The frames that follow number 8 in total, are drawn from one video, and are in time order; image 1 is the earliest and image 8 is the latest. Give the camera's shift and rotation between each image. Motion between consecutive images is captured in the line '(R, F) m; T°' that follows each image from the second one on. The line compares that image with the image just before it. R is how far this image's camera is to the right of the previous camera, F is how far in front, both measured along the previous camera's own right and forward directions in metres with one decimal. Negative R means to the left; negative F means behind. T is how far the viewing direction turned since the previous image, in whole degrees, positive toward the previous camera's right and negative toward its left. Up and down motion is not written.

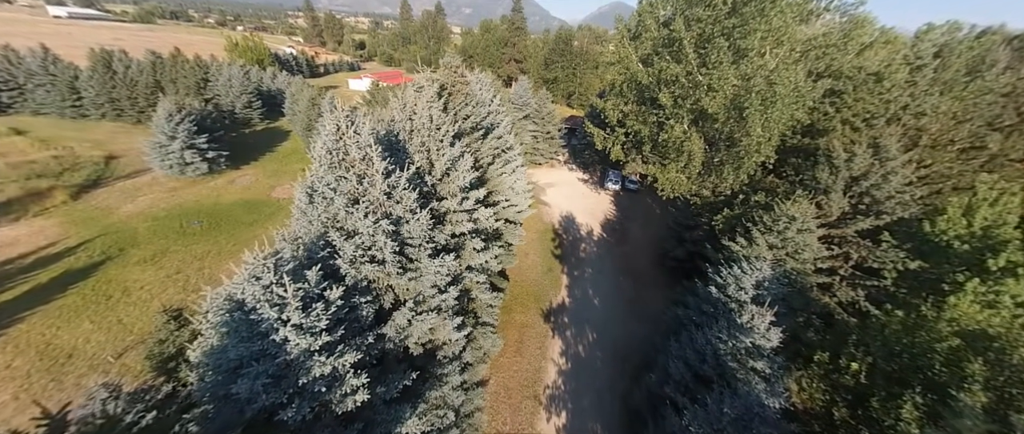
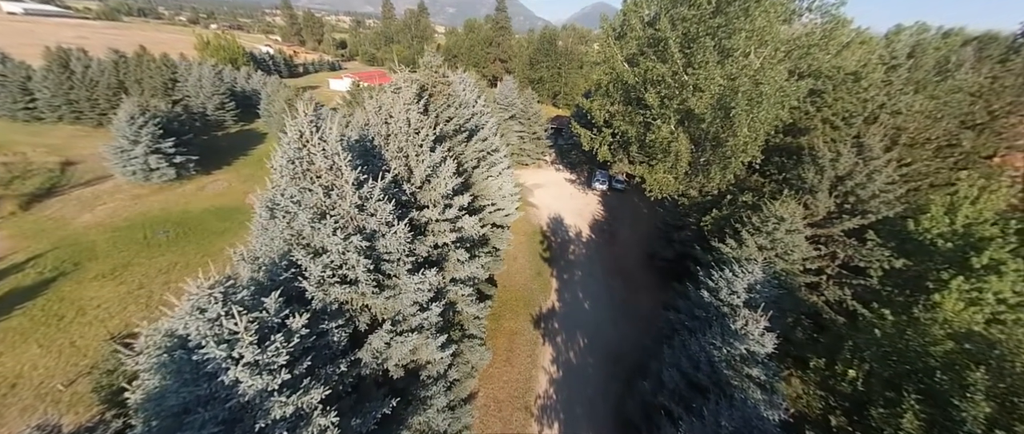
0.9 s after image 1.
(0.0, +0.5) m; +2°
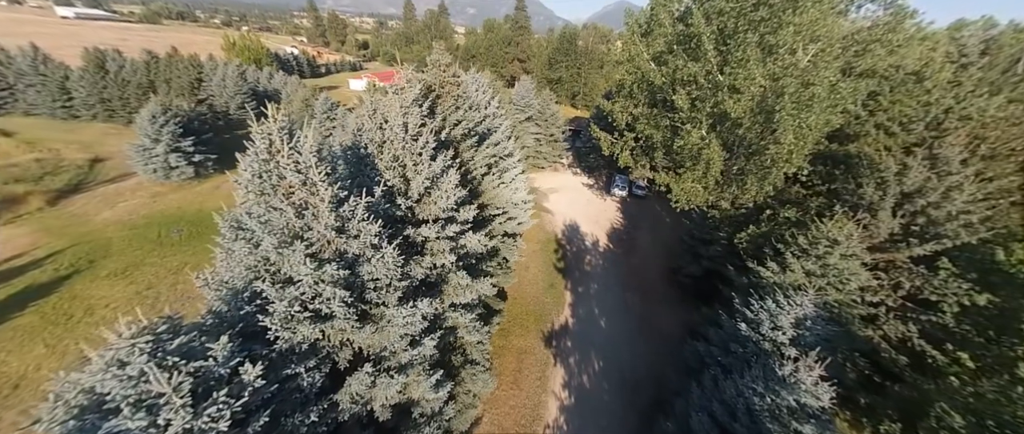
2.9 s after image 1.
(+0.2, +1.1) m; -3°
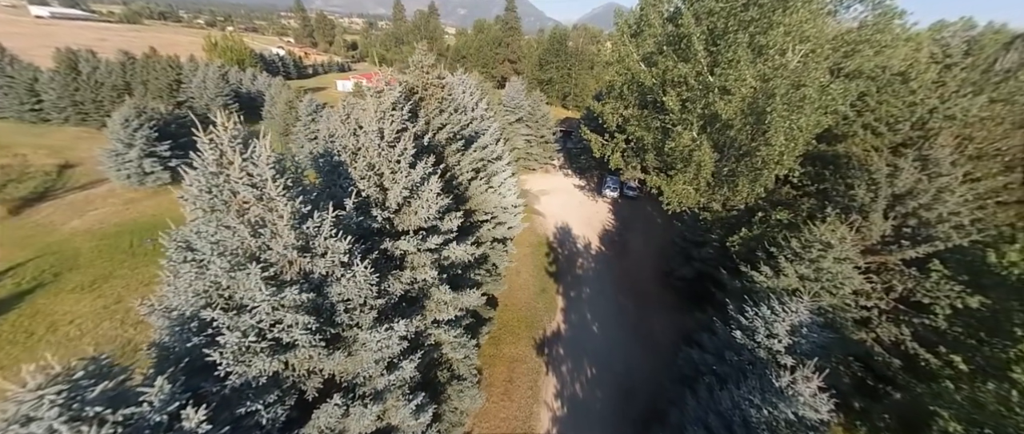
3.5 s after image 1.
(+0.1, +0.4) m; +1°
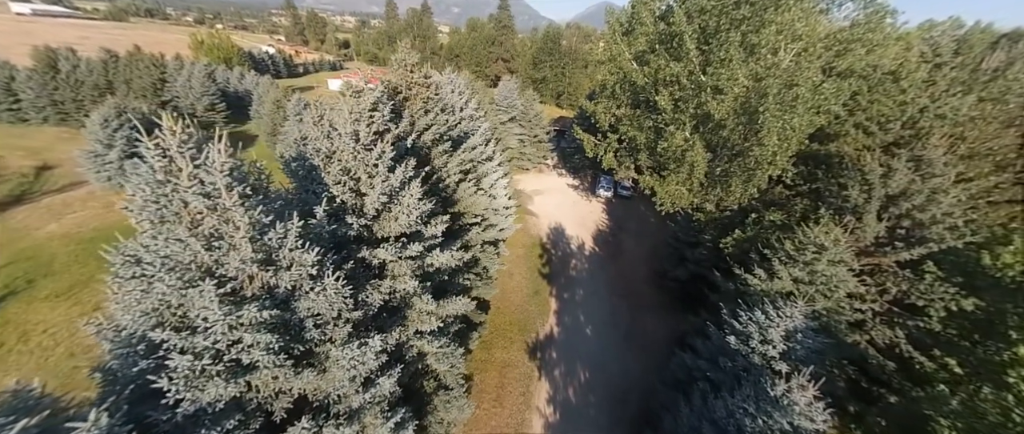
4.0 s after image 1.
(+0.2, +0.3) m; +1°
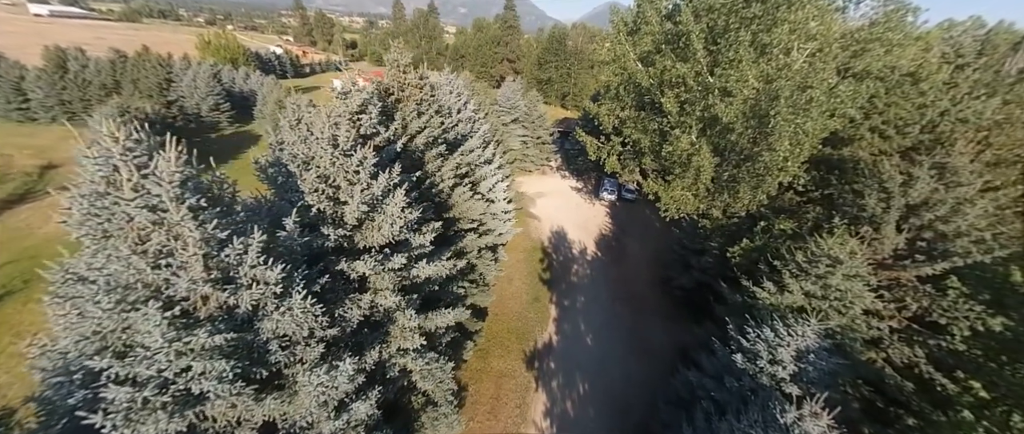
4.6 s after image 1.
(+0.3, +0.5) m; -1°
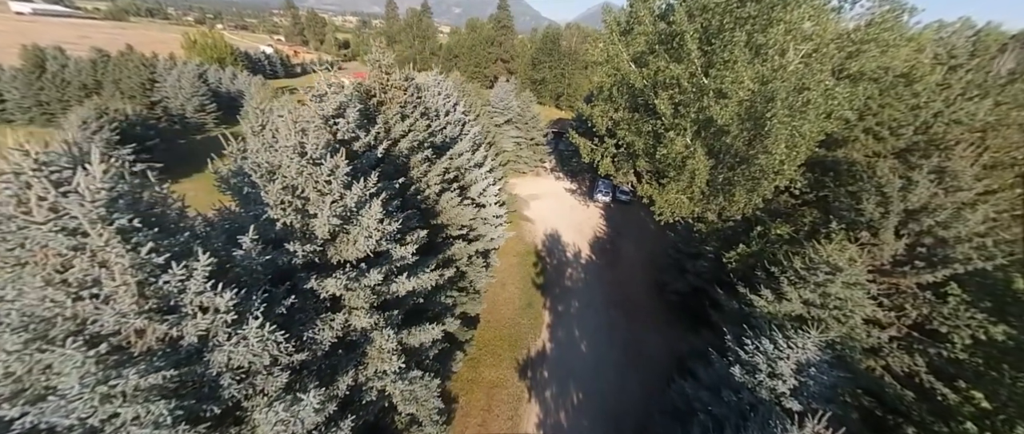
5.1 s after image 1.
(+0.2, +0.4) m; +1°
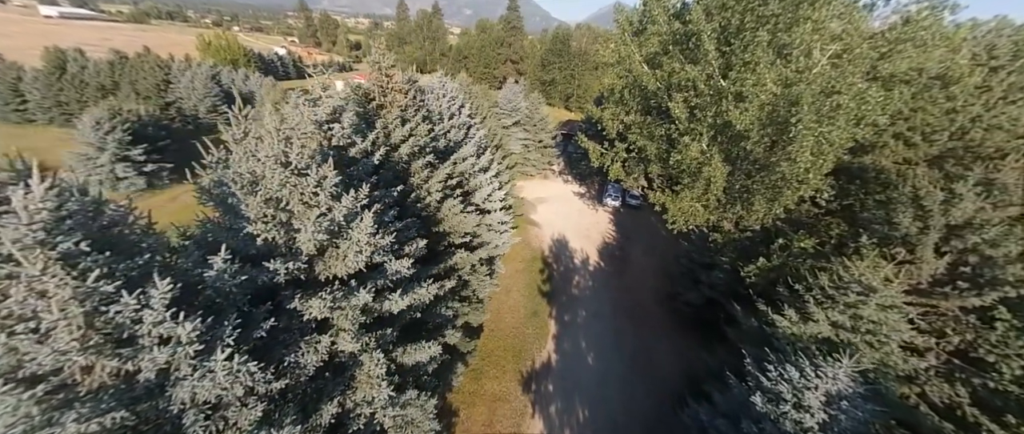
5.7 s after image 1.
(+0.1, +0.5) m; -2°
